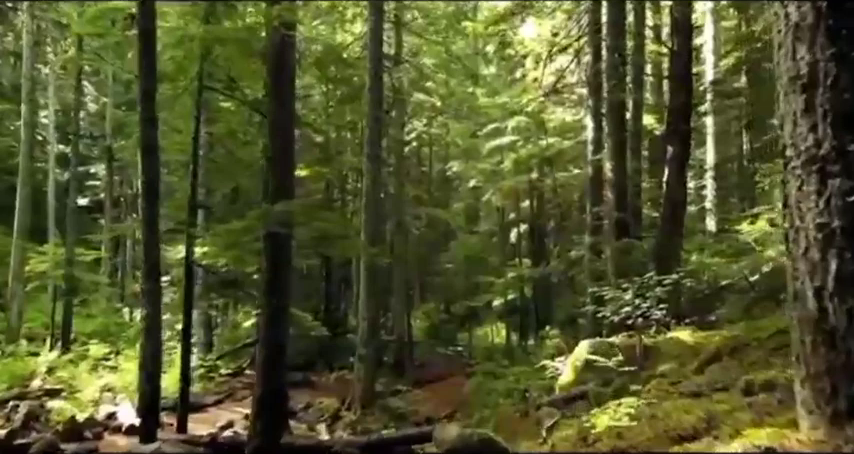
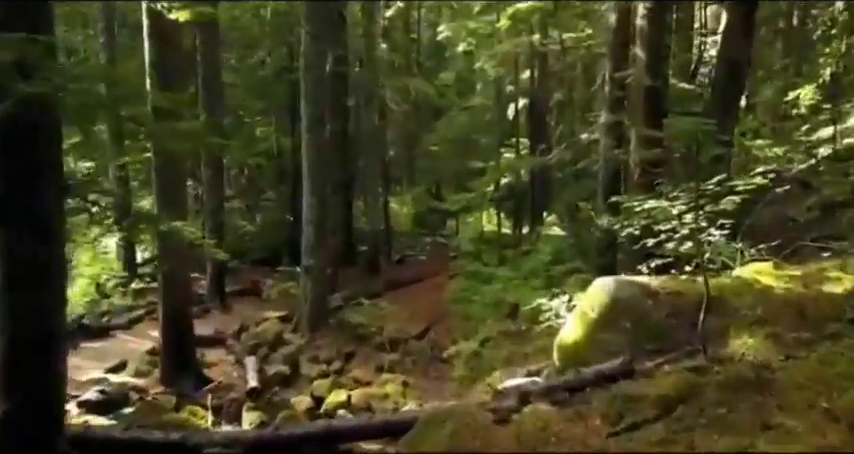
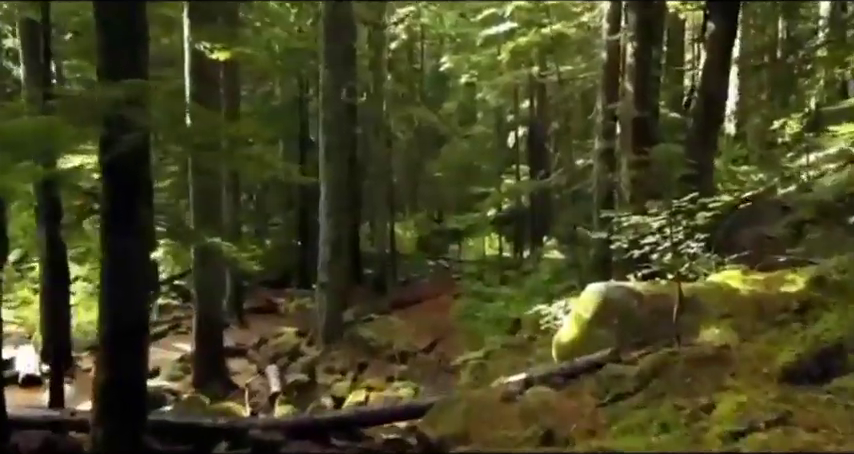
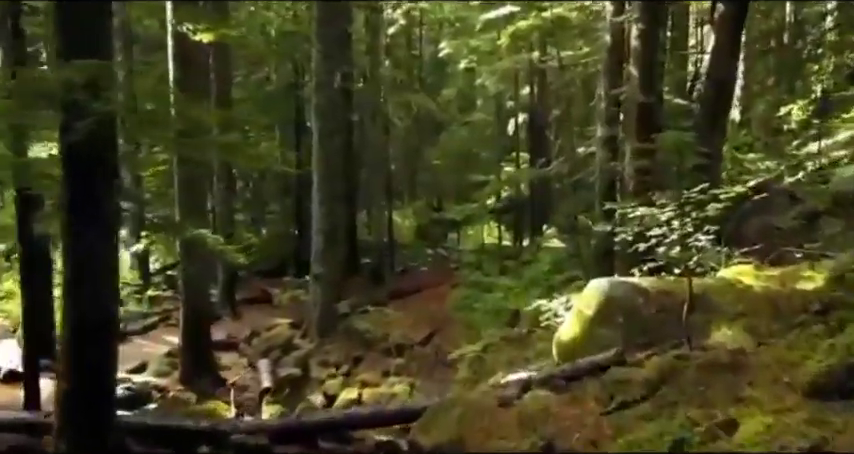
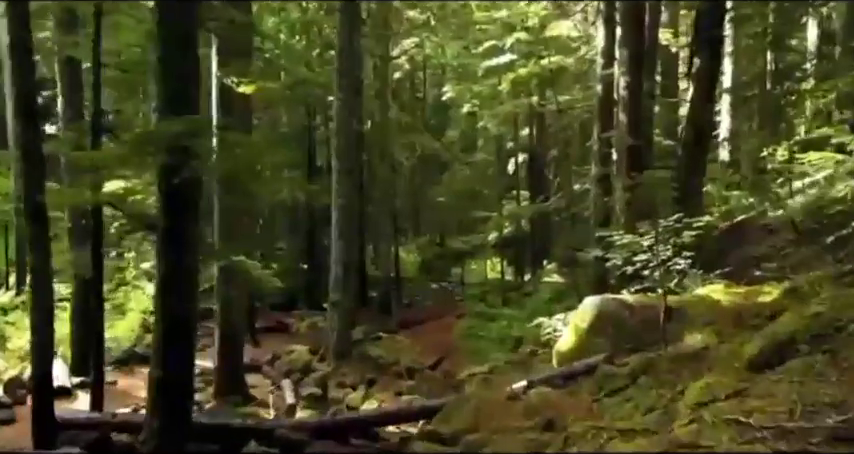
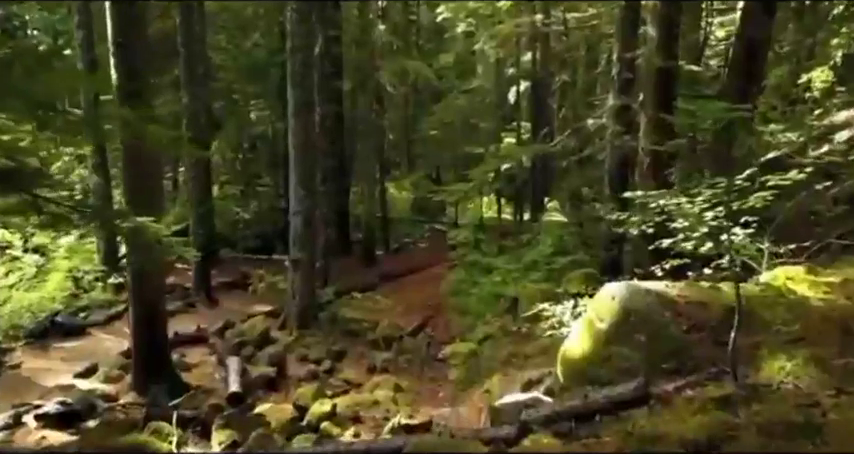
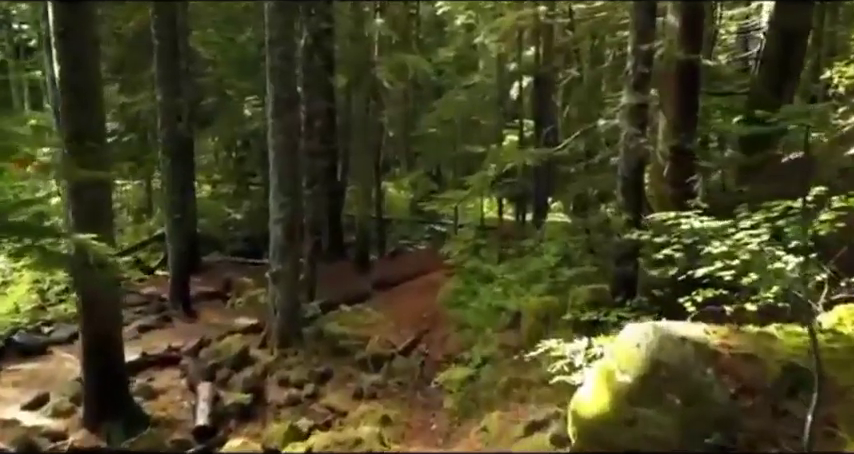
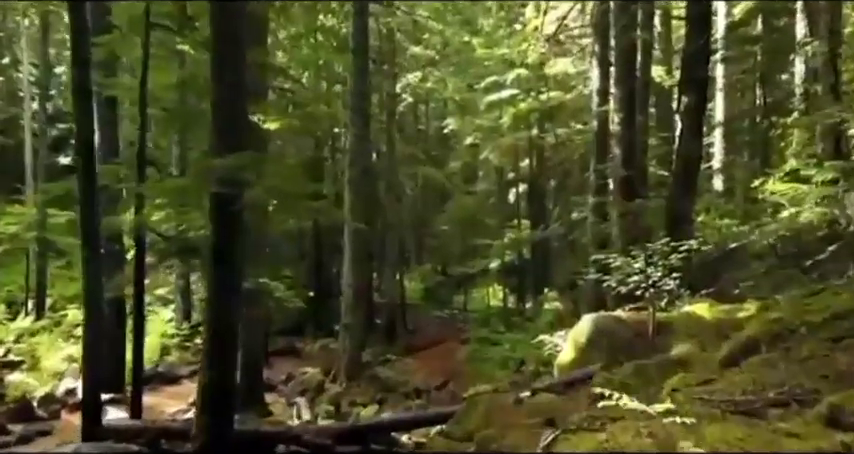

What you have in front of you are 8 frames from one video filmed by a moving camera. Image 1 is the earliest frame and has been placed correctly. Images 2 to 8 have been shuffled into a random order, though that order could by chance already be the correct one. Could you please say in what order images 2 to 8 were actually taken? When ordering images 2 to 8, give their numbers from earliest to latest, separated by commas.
8, 5, 3, 4, 2, 6, 7
